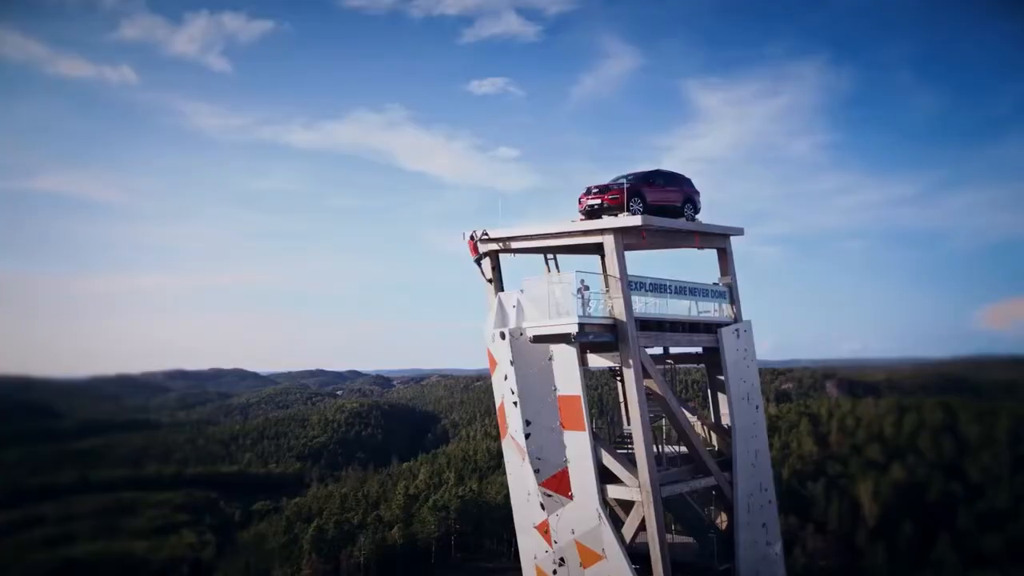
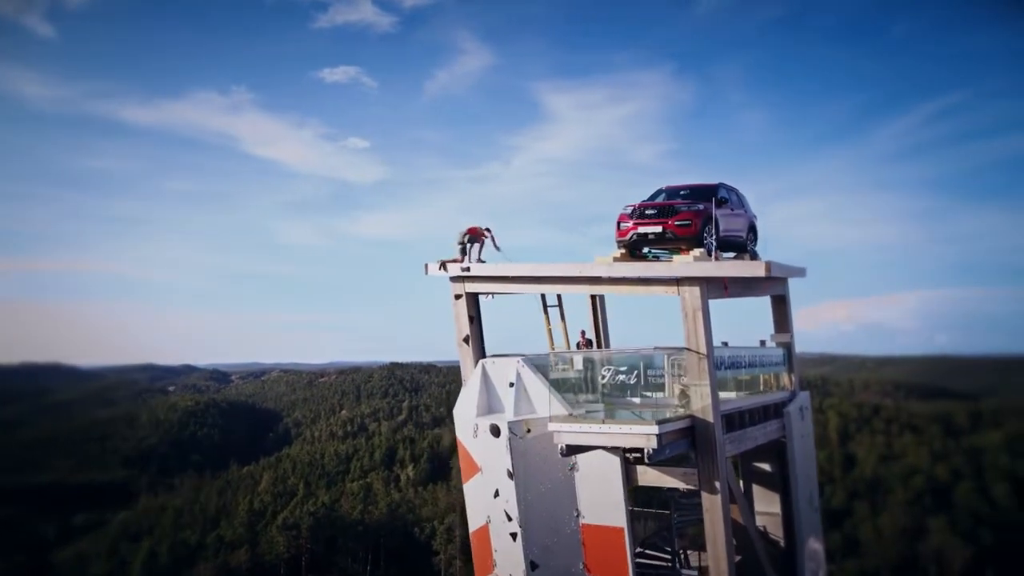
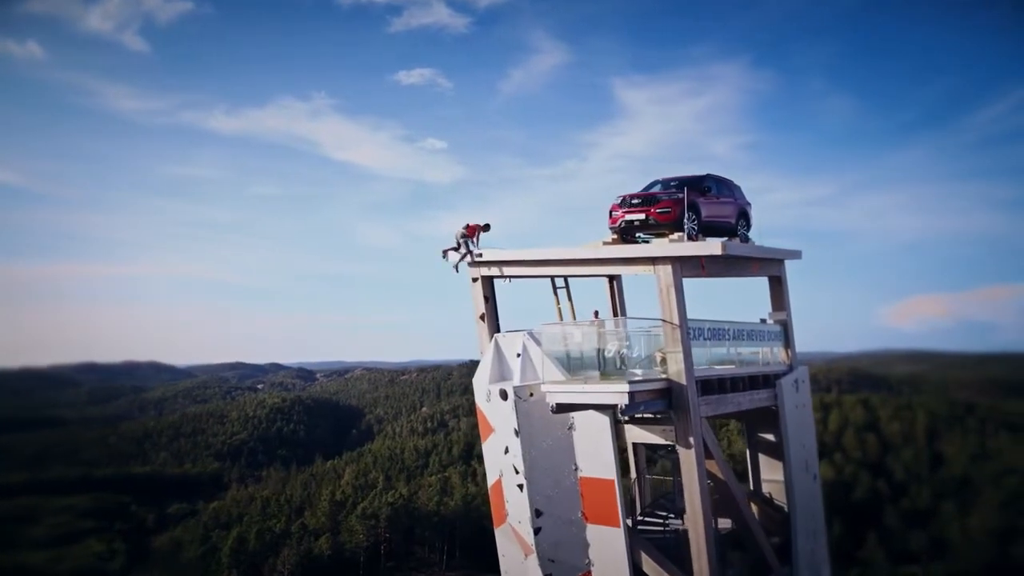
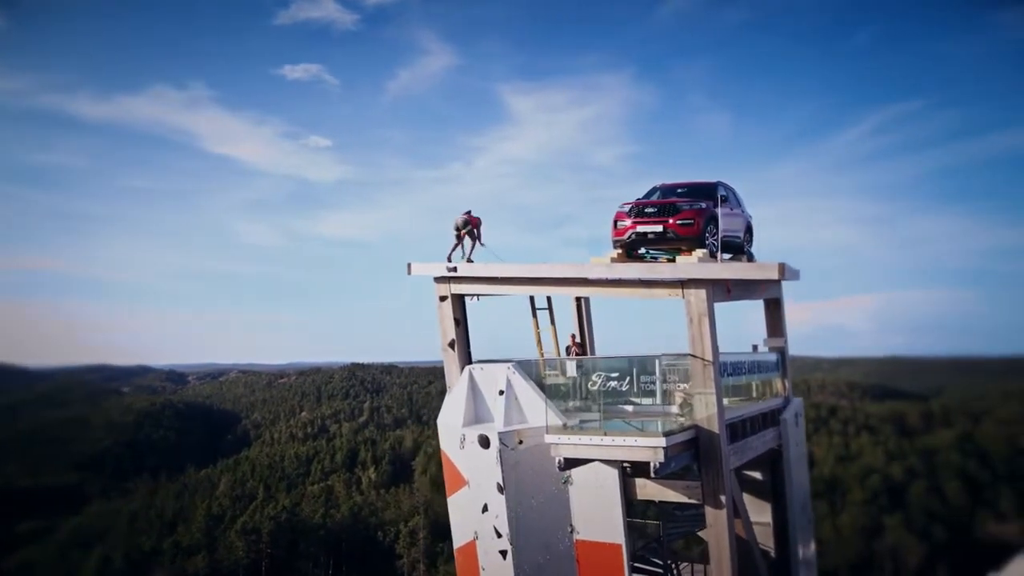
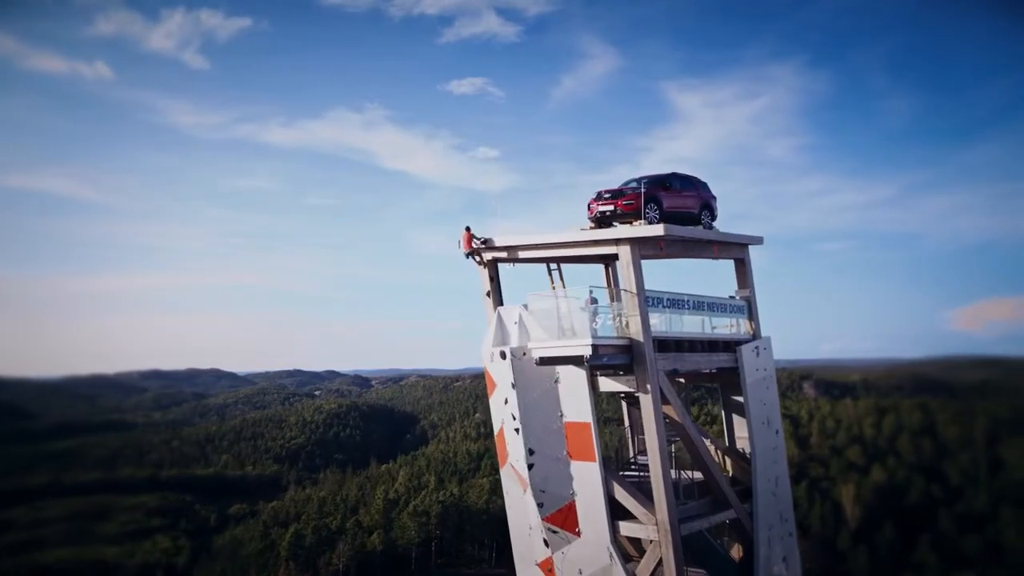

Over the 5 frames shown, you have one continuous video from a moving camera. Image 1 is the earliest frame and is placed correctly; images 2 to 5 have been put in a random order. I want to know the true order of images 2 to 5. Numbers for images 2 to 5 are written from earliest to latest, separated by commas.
5, 3, 2, 4
